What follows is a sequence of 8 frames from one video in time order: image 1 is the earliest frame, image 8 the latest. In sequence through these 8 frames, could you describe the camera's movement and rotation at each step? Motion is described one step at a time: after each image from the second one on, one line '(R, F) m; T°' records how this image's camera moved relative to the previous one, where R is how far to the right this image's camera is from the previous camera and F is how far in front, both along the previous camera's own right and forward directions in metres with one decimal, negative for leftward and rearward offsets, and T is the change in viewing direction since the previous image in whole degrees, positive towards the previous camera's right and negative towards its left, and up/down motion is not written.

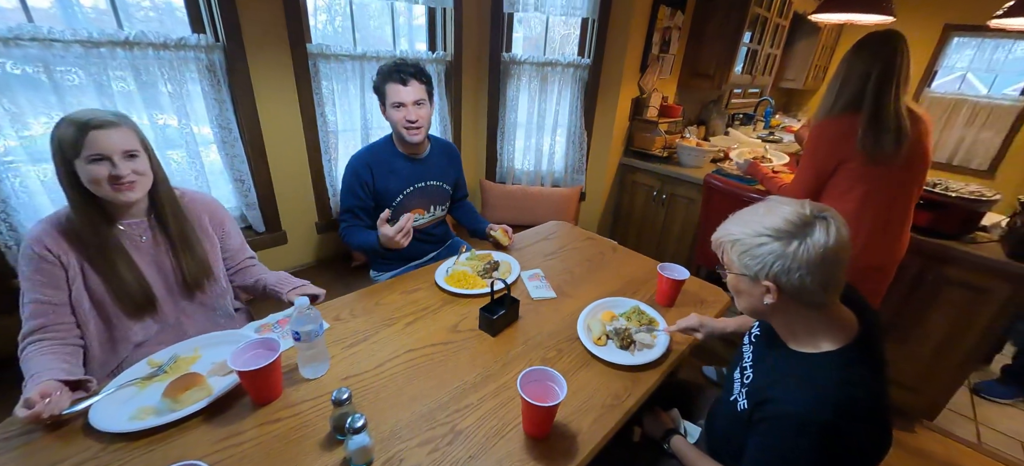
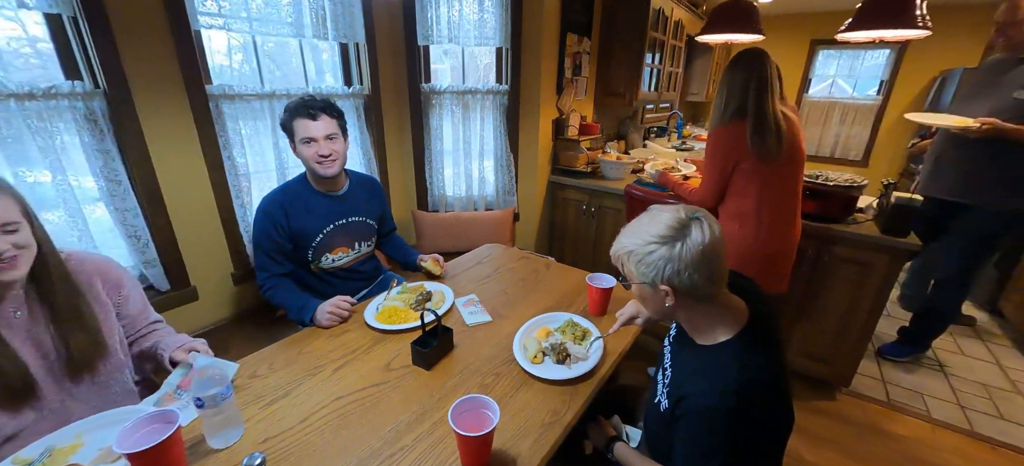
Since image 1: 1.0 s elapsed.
(+0.1, 0.0) m; +8°
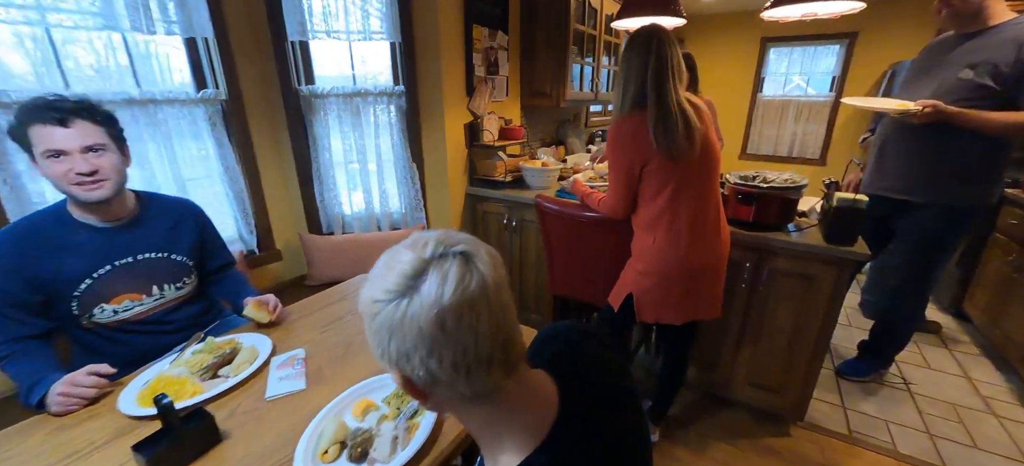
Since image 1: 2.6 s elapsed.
(+0.4, +0.3) m; +2°
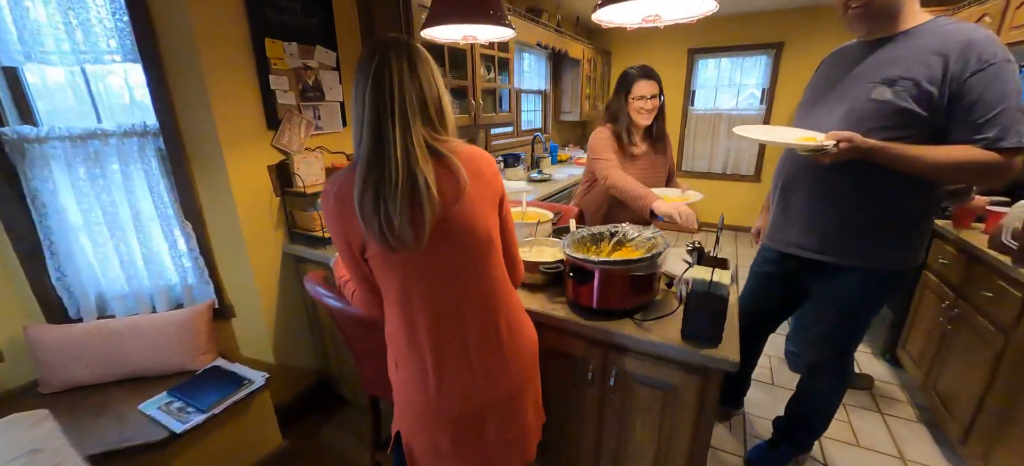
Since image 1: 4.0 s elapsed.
(+0.7, +0.4) m; +3°
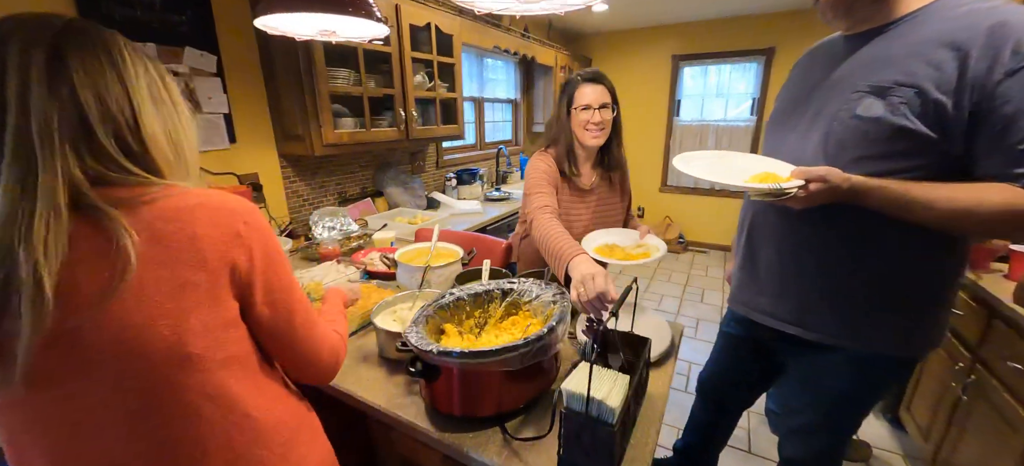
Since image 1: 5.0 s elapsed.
(+0.4, +0.3) m; -1°
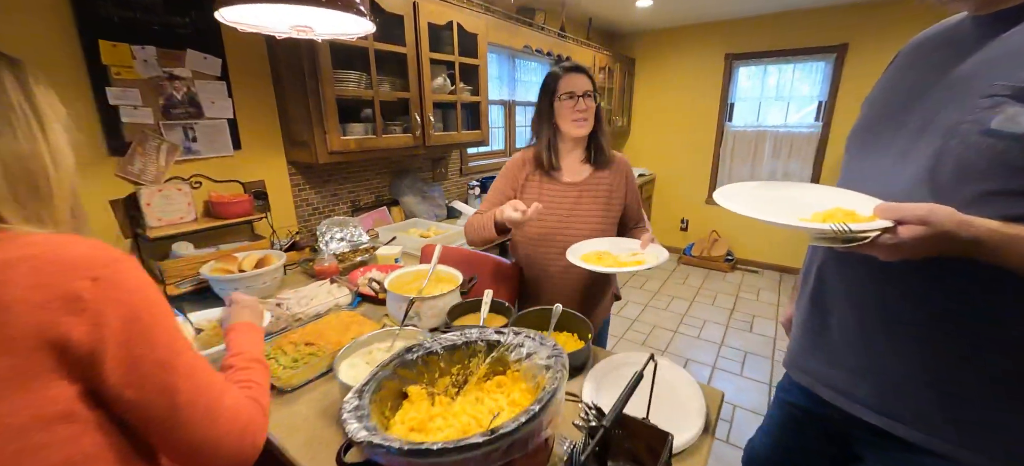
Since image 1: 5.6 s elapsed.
(+0.1, +0.2) m; -6°
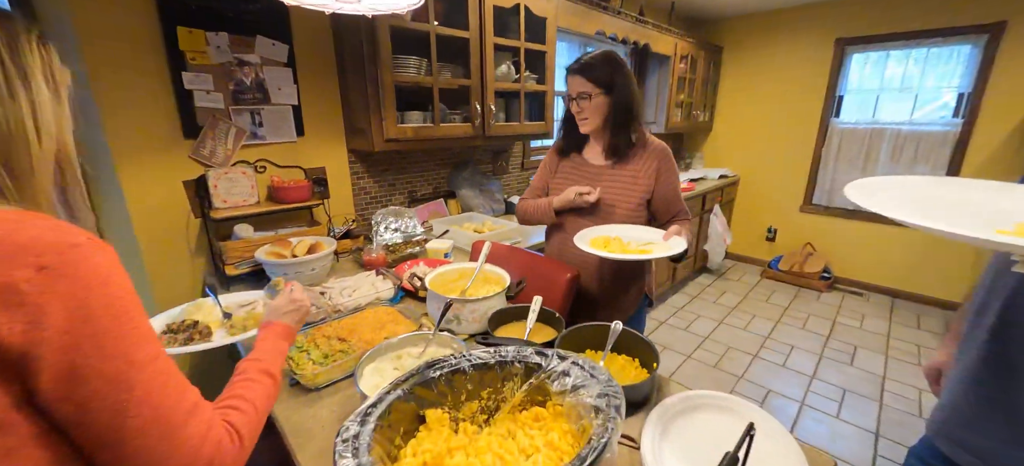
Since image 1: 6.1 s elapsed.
(0.0, +0.1) m; -9°
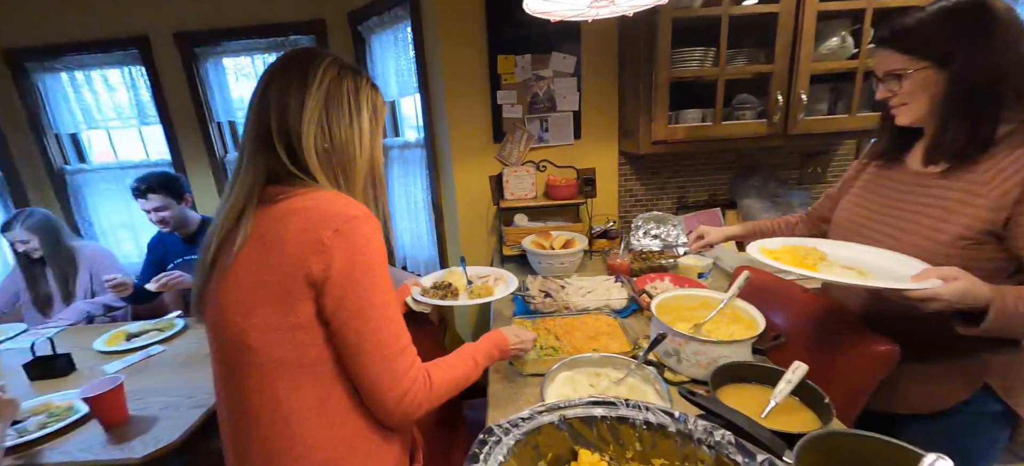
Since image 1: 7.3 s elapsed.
(+0.1, +0.1) m; -40°
